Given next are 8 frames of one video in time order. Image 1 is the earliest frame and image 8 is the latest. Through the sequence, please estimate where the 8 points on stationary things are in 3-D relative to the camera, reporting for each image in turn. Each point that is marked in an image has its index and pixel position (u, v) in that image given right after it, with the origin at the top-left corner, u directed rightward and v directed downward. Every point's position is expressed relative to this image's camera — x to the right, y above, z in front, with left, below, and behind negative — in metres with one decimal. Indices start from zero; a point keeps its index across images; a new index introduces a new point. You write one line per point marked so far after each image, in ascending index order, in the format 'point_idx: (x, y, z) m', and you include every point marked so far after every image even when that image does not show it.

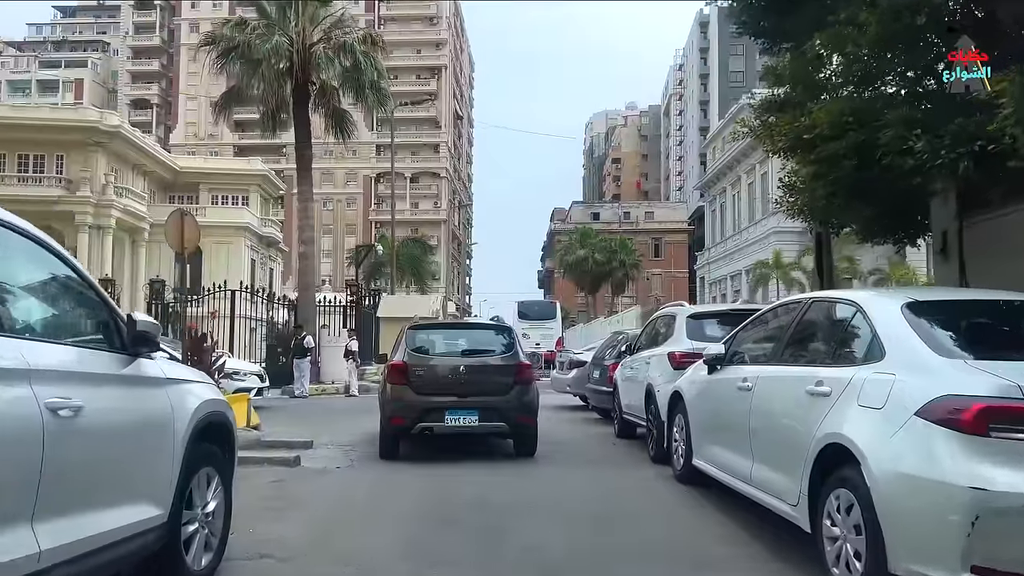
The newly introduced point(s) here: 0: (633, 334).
0: (+1.9, -0.7, +13.5) m
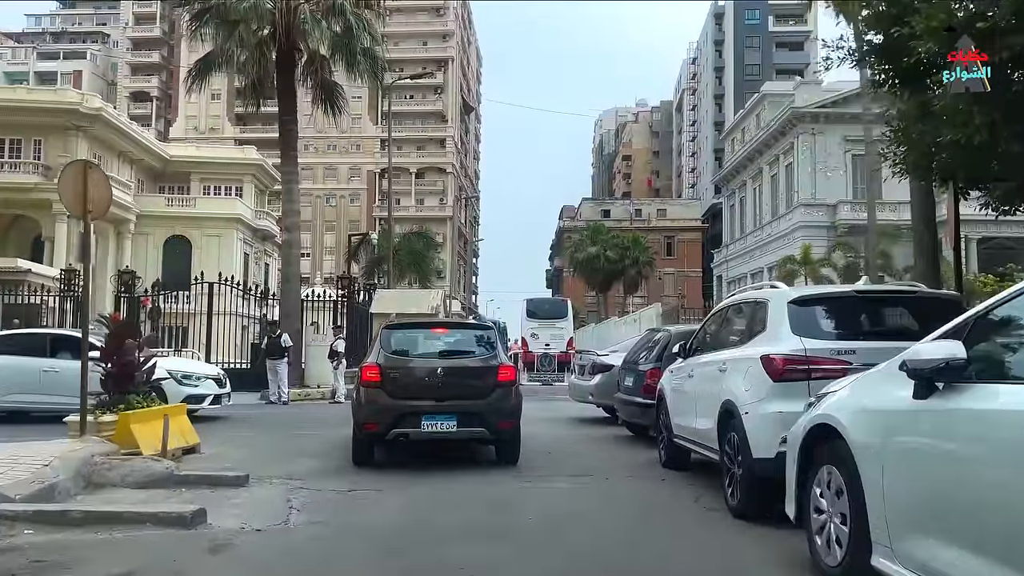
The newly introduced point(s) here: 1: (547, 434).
0: (+2.0, -0.6, +10.8) m
1: (+0.5, -2.1, +12.2) m
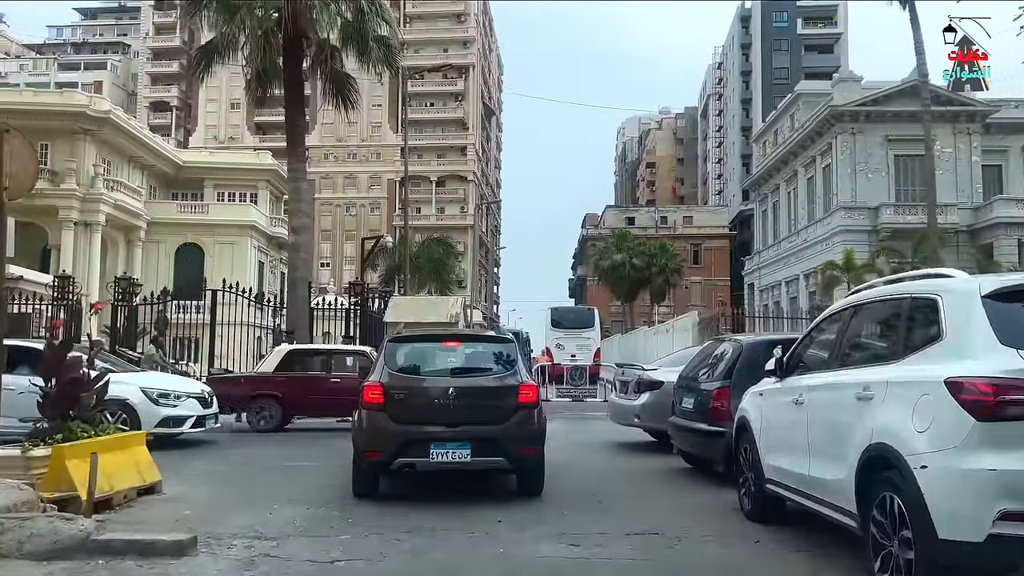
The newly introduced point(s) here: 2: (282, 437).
0: (+2.4, -0.6, +8.9) m
1: (+0.9, -2.2, +10.4) m
2: (-3.8, -2.4, +13.4) m
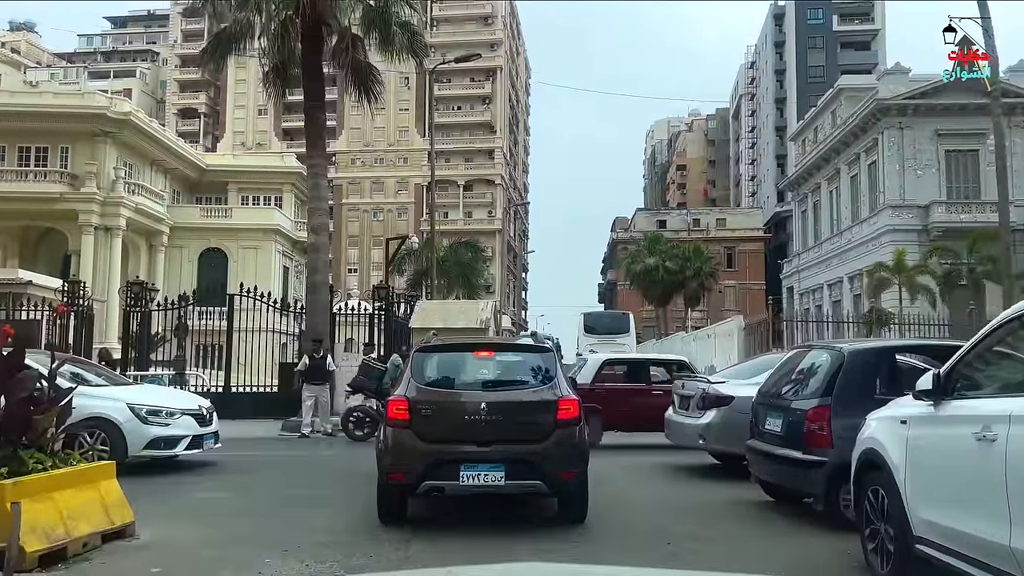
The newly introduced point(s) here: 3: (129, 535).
0: (+2.8, -0.5, +7.4) m
1: (+1.4, -2.2, +8.9) m
2: (-3.2, -2.4, +12.1) m
3: (-2.9, -1.9, +6.1) m
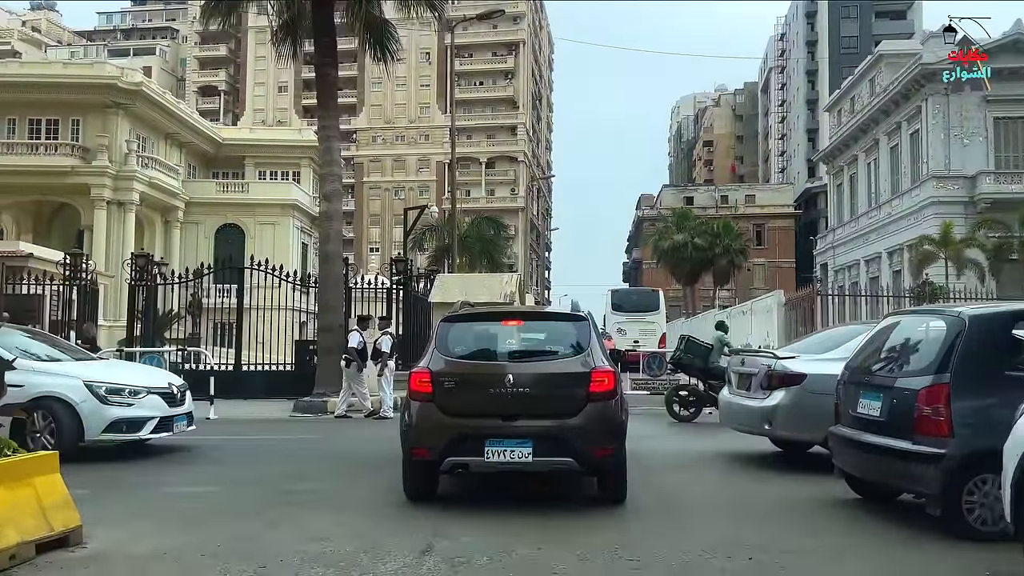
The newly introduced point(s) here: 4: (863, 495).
0: (+3.1, -0.2, +6.0) m
1: (+1.7, -1.8, +7.6) m
2: (-2.8, -2.0, +10.9) m
3: (-2.7, -1.6, +5.0) m
4: (+2.8, -1.6, +6.4) m
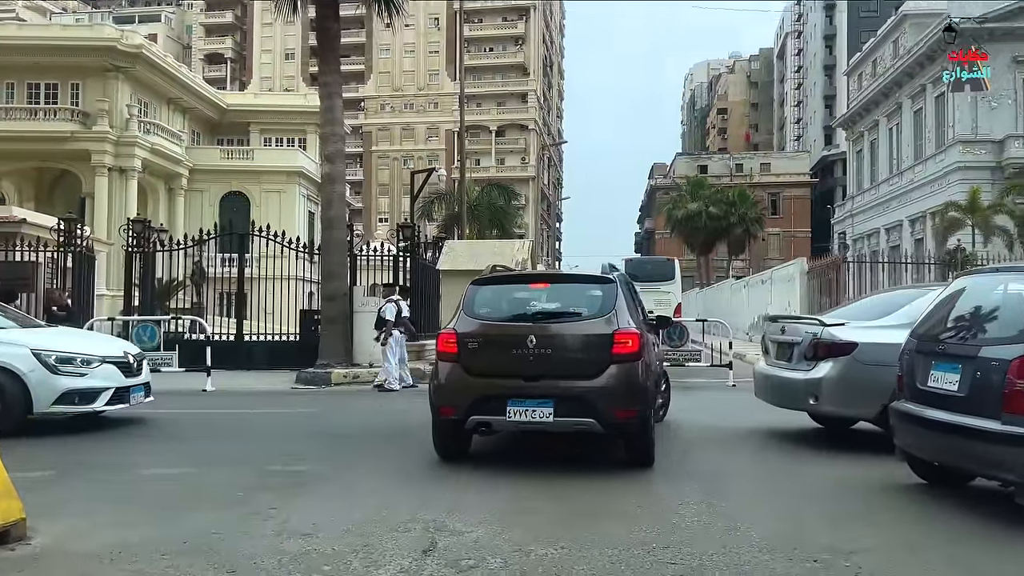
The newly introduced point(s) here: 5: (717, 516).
0: (+3.2, +0.1, +5.2) m
1: (+1.8, -1.4, +6.8) m
2: (-2.6, -1.5, +10.2) m
3: (-2.6, -1.3, +4.2) m
4: (+2.9, -1.3, +5.7) m
5: (+1.2, -1.4, +4.8) m
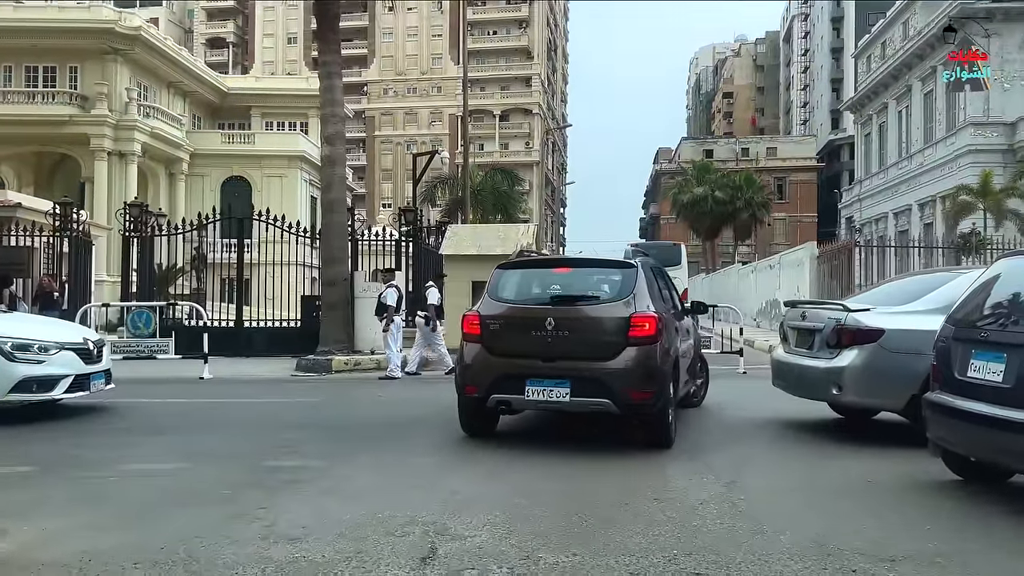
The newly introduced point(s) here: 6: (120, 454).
0: (+3.2, +0.2, +4.8) m
1: (+1.9, -1.3, +6.4) m
2: (-2.6, -1.3, +9.9) m
3: (-2.5, -1.2, +3.9) m
4: (+2.9, -1.2, +5.3) m
5: (+1.3, -1.3, +4.5) m
6: (-2.9, -1.2, +5.9) m
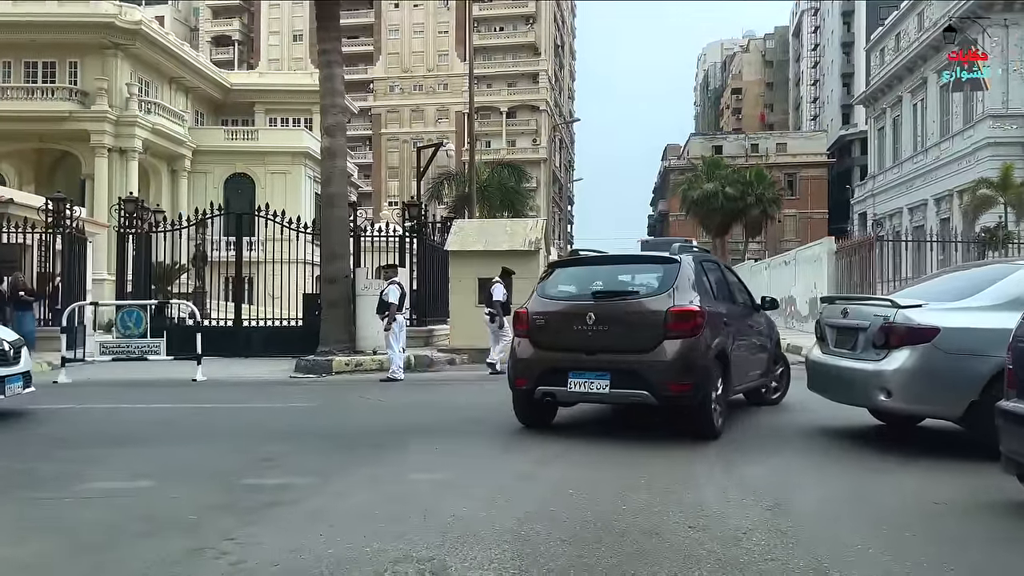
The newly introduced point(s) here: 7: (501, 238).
0: (+3.3, +0.3, +4.1) m
1: (+2.0, -1.2, +5.8) m
2: (-2.4, -1.3, +9.2) m
3: (-2.5, -1.2, +3.3) m
4: (+3.0, -1.2, +4.6) m
5: (+1.3, -1.2, +3.8) m
6: (-2.8, -1.2, +5.3) m
7: (-0.2, +1.0, +16.7) m
